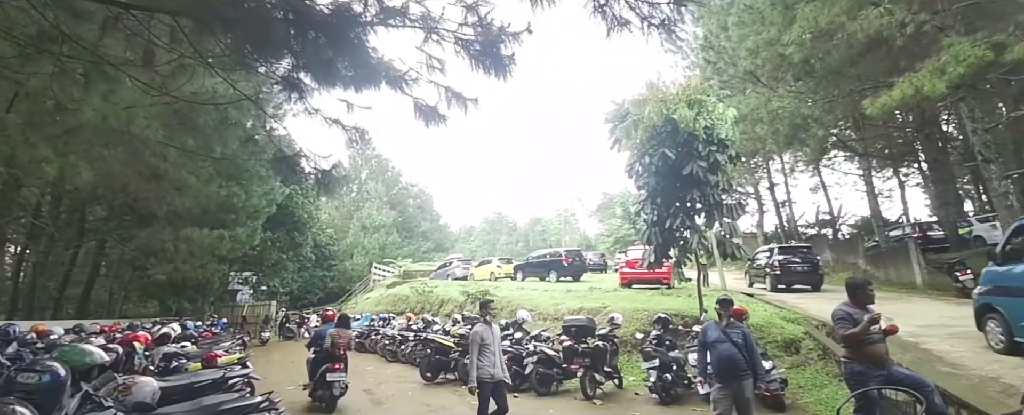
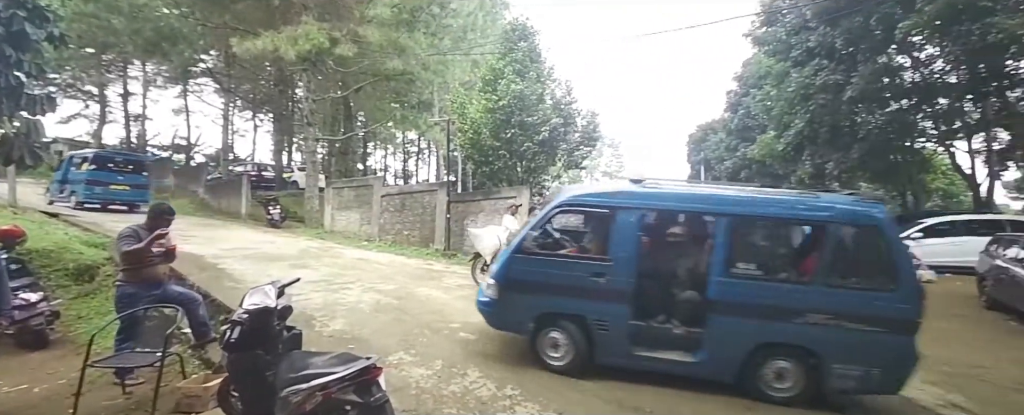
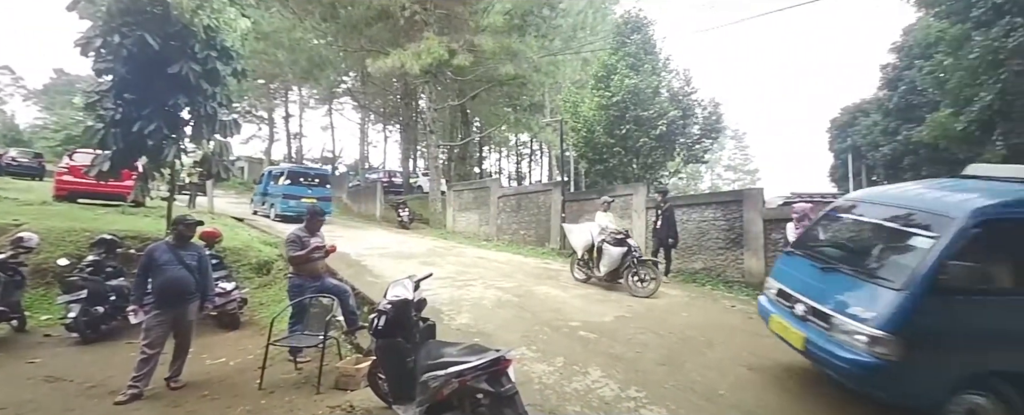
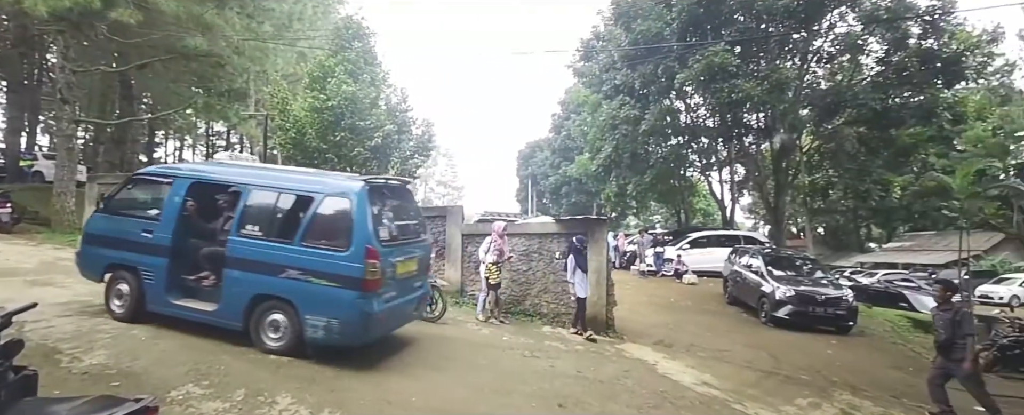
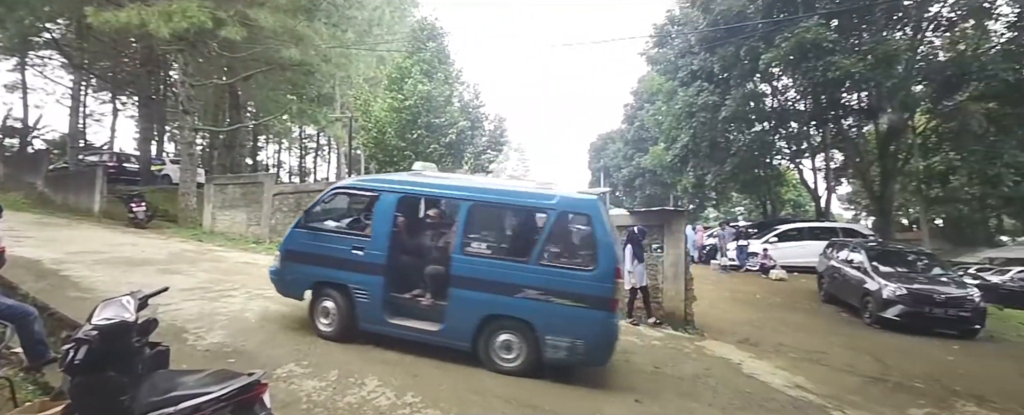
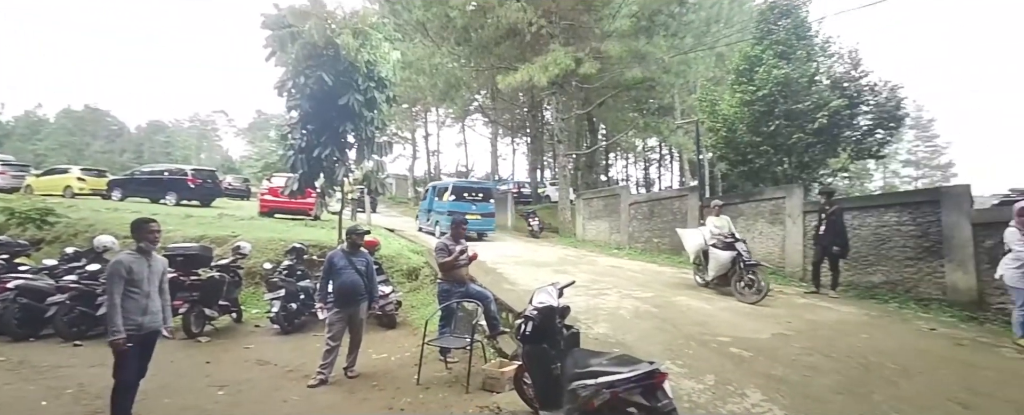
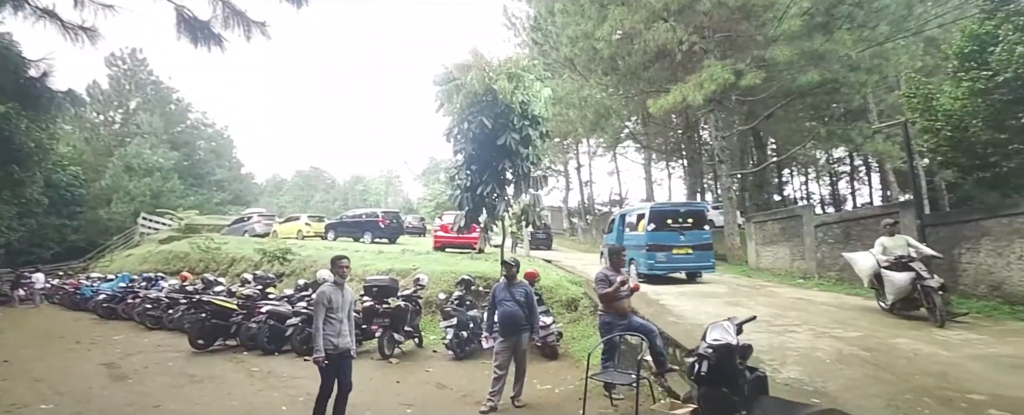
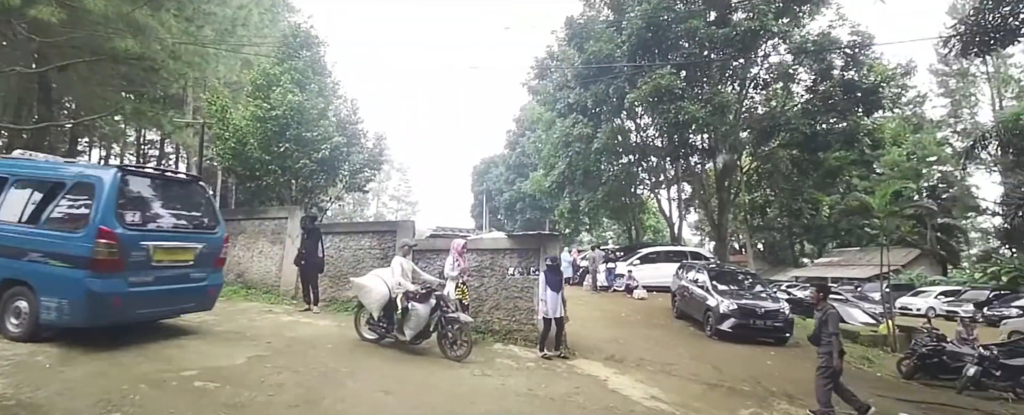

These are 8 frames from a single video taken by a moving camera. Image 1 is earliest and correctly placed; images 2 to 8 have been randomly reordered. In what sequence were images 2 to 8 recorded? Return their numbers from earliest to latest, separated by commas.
7, 6, 3, 2, 5, 4, 8
